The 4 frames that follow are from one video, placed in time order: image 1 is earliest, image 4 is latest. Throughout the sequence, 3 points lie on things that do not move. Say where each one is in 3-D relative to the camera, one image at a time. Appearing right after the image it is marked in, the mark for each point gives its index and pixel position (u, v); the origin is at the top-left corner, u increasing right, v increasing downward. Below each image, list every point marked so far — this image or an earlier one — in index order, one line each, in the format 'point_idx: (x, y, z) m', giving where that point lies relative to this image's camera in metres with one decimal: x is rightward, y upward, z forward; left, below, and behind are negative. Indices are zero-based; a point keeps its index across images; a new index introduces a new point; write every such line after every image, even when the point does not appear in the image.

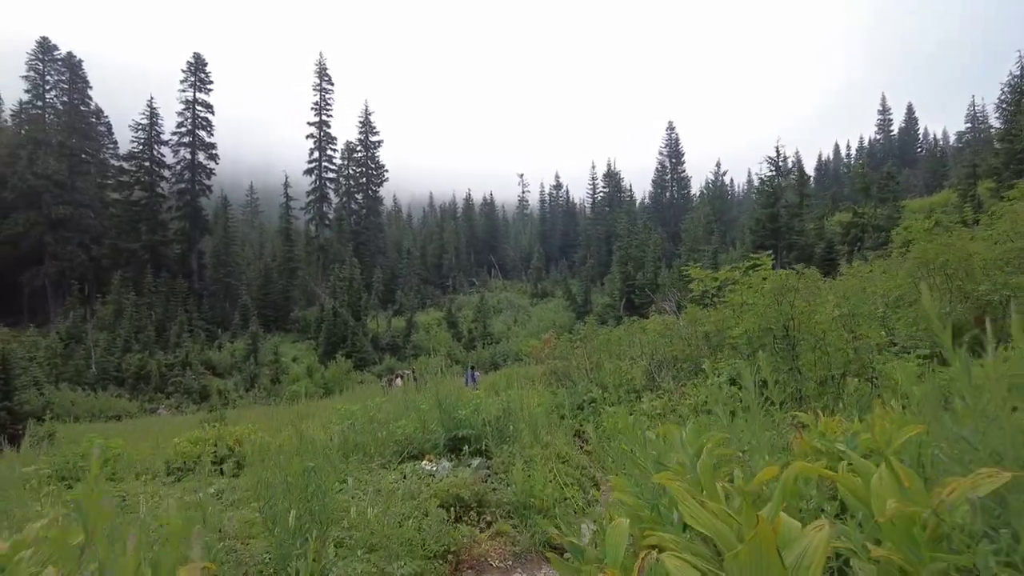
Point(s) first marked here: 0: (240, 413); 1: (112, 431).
0: (-8.1, -3.7, +15.8) m
1: (-11.6, -4.1, +15.5) m
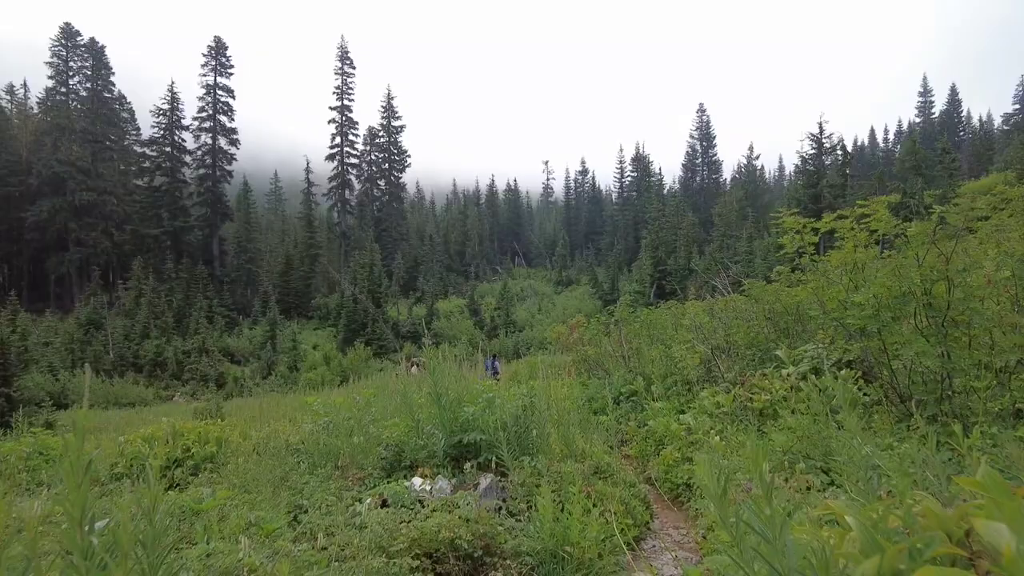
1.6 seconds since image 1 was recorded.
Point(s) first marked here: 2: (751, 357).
0: (-7.4, -3.2, +15.0) m
1: (-11.0, -3.6, +14.9) m
2: (+3.1, -0.9, +6.6) m
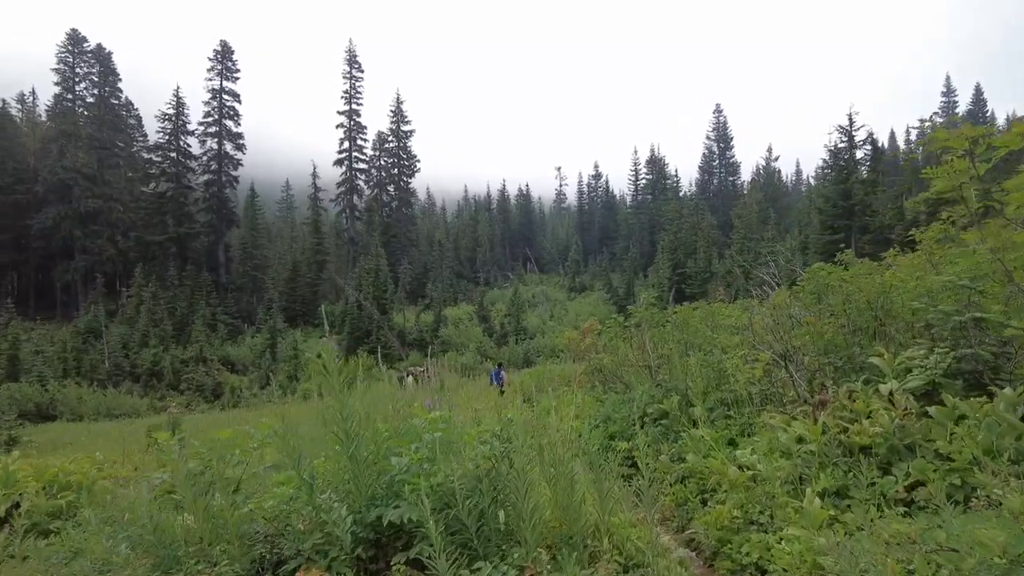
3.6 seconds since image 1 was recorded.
0: (-7.2, -3.3, +13.8) m
1: (-10.8, -3.7, +13.8) m
2: (+3.0, -0.8, +5.2) m
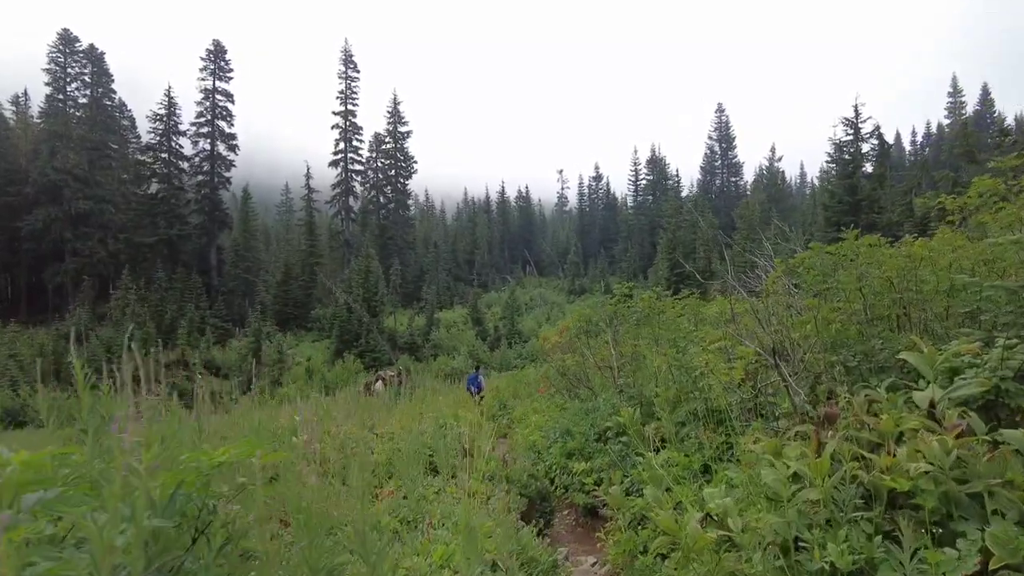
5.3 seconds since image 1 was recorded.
0: (-7.7, -3.2, +12.9) m
1: (-11.2, -3.7, +12.9) m
2: (+2.5, -0.7, +4.2) m
